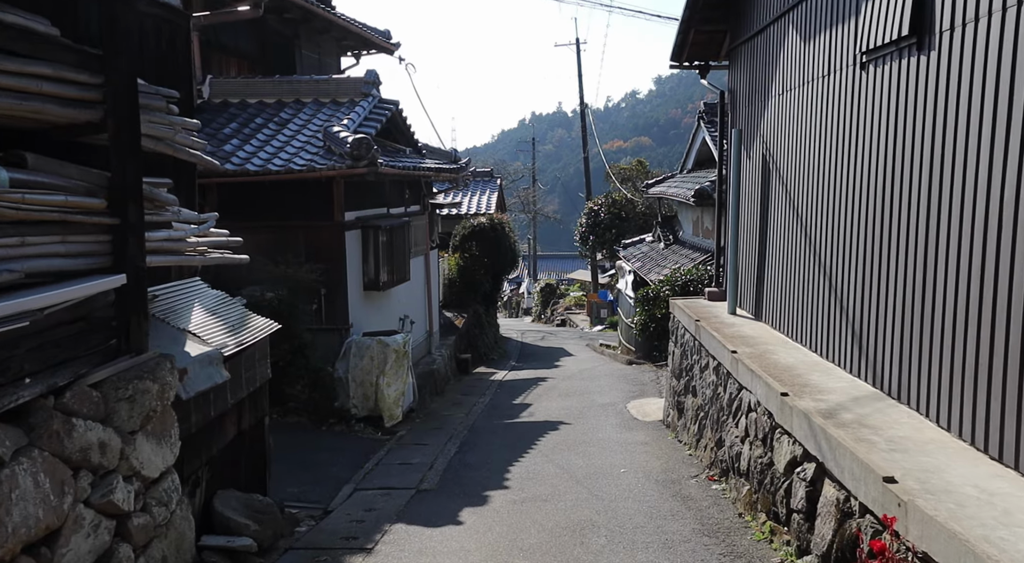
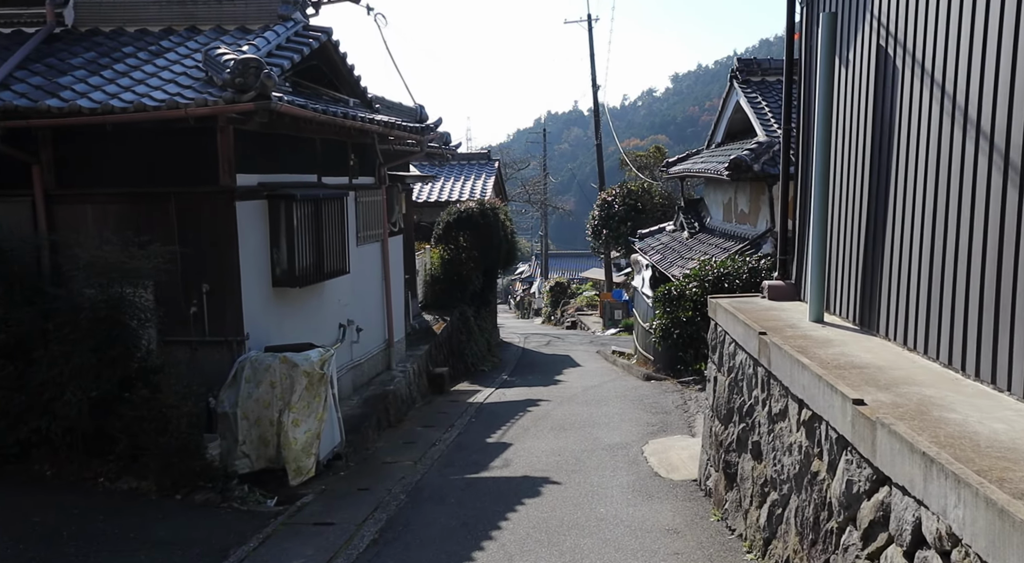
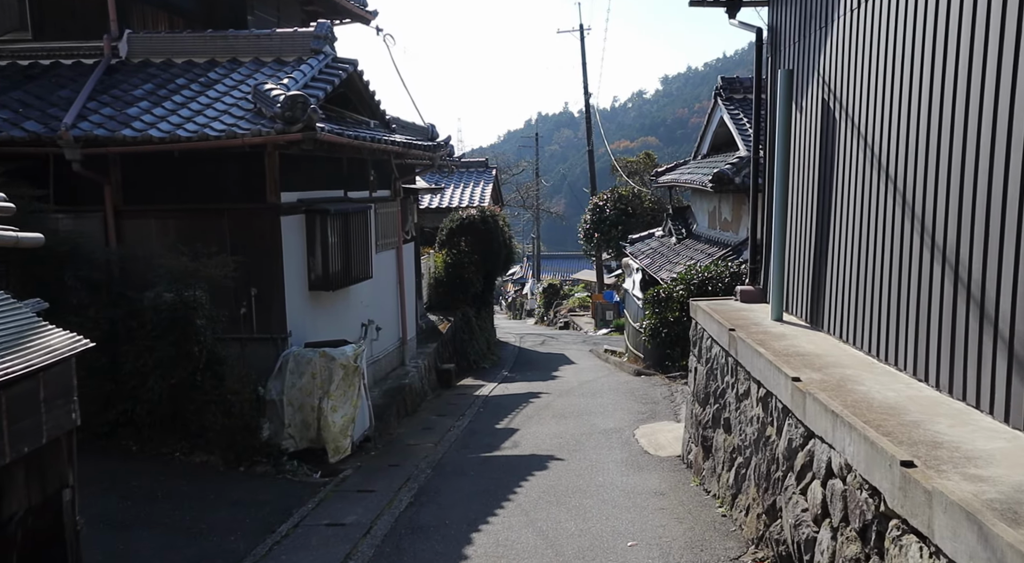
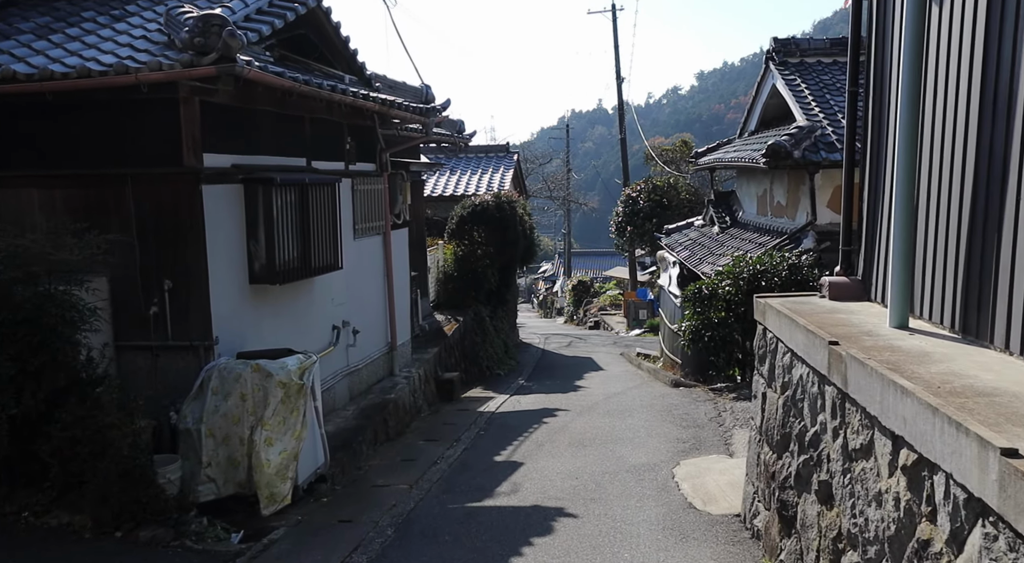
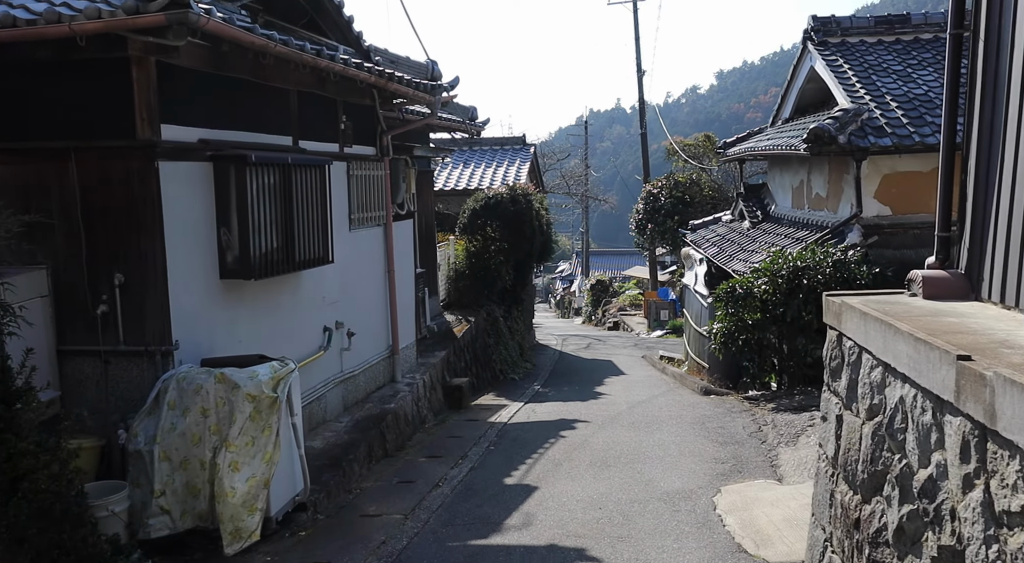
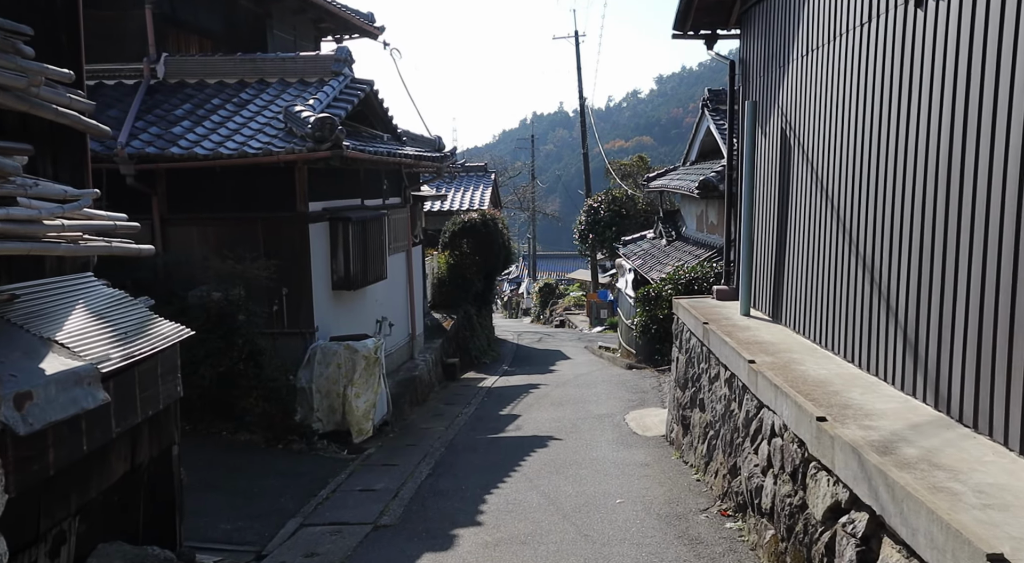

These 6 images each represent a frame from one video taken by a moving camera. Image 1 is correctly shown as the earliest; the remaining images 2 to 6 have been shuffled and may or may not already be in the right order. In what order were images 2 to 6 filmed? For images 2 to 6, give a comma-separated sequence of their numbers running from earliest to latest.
6, 3, 2, 4, 5
